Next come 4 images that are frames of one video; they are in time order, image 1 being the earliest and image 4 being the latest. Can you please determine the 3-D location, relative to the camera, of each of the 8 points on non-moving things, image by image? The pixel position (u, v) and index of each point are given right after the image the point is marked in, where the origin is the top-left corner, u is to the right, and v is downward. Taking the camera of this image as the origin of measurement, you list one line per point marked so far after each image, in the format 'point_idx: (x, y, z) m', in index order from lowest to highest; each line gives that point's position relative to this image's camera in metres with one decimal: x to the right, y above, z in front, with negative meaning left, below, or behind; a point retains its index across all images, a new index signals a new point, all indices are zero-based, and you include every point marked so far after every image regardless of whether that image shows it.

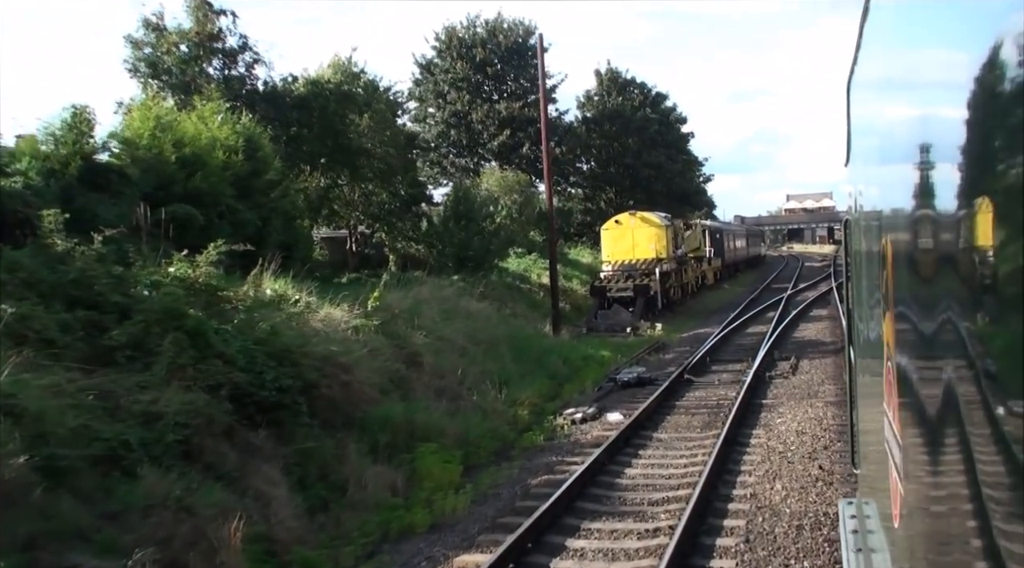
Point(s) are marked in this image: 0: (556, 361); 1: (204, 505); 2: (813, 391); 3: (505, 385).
0: (+0.7, -1.2, +17.8) m
1: (-2.1, -1.5, +7.6) m
2: (+3.9, -1.4, +14.6) m
3: (-0.1, -1.4, +15.0) m
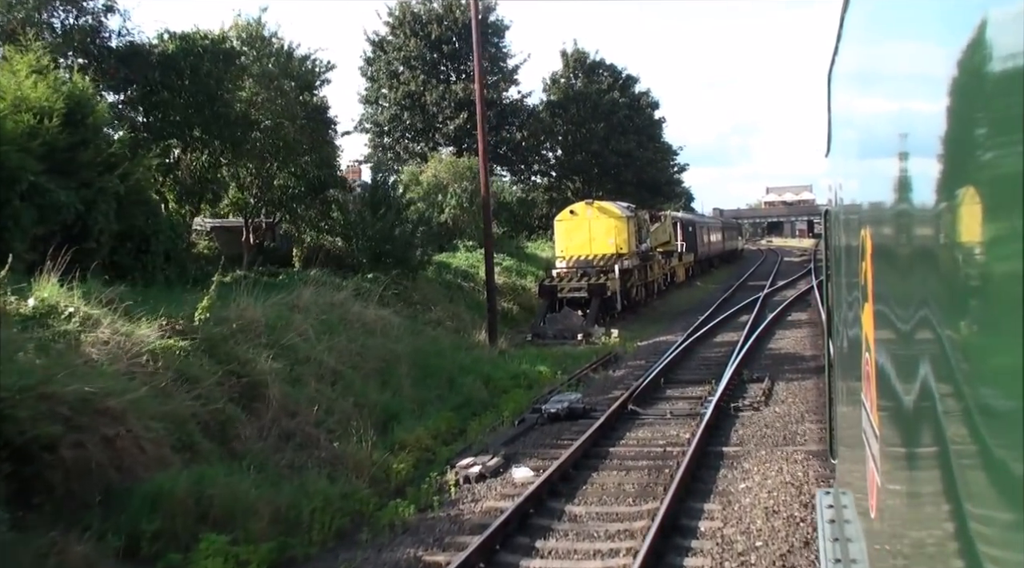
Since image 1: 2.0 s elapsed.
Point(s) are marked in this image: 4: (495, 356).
0: (-0.5, -1.3, +14.3) m
1: (-3.1, -1.6, +4.0) m
2: (+2.8, -1.5, +11.2) m
3: (-1.3, -1.4, +11.5) m
4: (-0.3, -1.1, +18.0) m
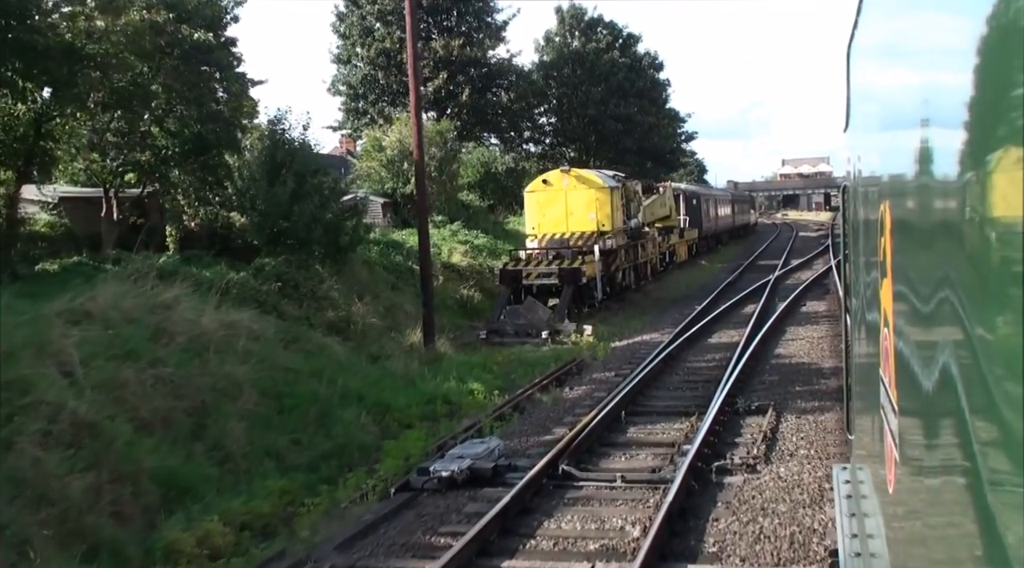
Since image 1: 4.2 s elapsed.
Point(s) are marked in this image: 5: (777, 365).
0: (-1.4, -1.2, +10.1) m
1: (-4.2, -1.8, -0.1) m
2: (+1.8, -1.5, +7.0) m
3: (-2.2, -1.4, +7.3) m
4: (-1.2, -1.0, +13.7) m
5: (+3.3, -1.0, +14.0) m
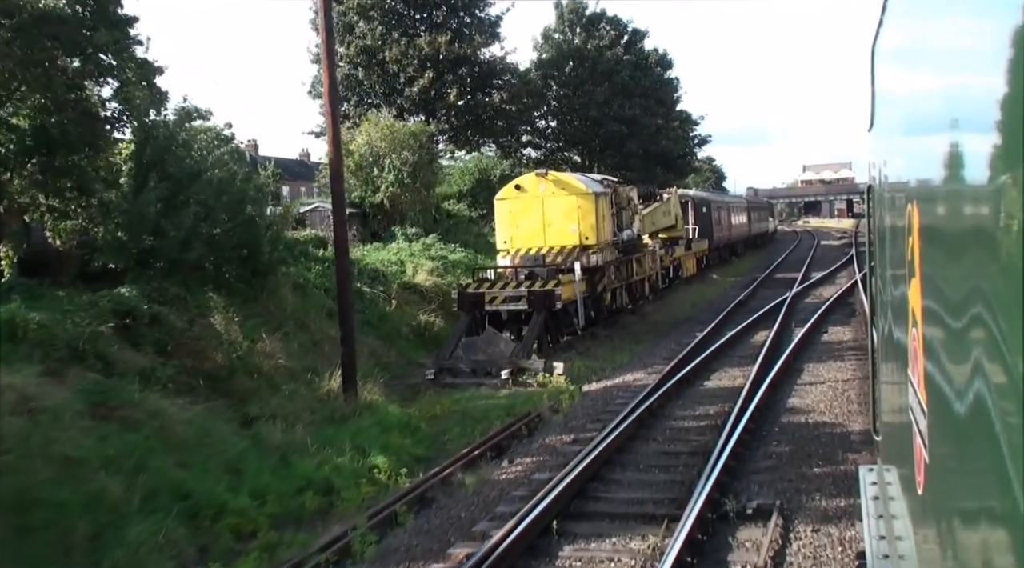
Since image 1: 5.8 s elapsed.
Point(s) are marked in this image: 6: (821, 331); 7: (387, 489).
0: (-2.2, -1.6, +6.7) m
1: (-5.1, -2.0, -3.5) m
2: (+1.0, -1.8, +3.5) m
3: (-3.1, -1.7, +3.9) m
4: (-1.9, -1.4, +10.3) m
5: (+2.6, -1.3, +10.5) m
6: (+5.1, -0.8, +18.5) m
7: (-1.0, -1.6, +8.8) m
